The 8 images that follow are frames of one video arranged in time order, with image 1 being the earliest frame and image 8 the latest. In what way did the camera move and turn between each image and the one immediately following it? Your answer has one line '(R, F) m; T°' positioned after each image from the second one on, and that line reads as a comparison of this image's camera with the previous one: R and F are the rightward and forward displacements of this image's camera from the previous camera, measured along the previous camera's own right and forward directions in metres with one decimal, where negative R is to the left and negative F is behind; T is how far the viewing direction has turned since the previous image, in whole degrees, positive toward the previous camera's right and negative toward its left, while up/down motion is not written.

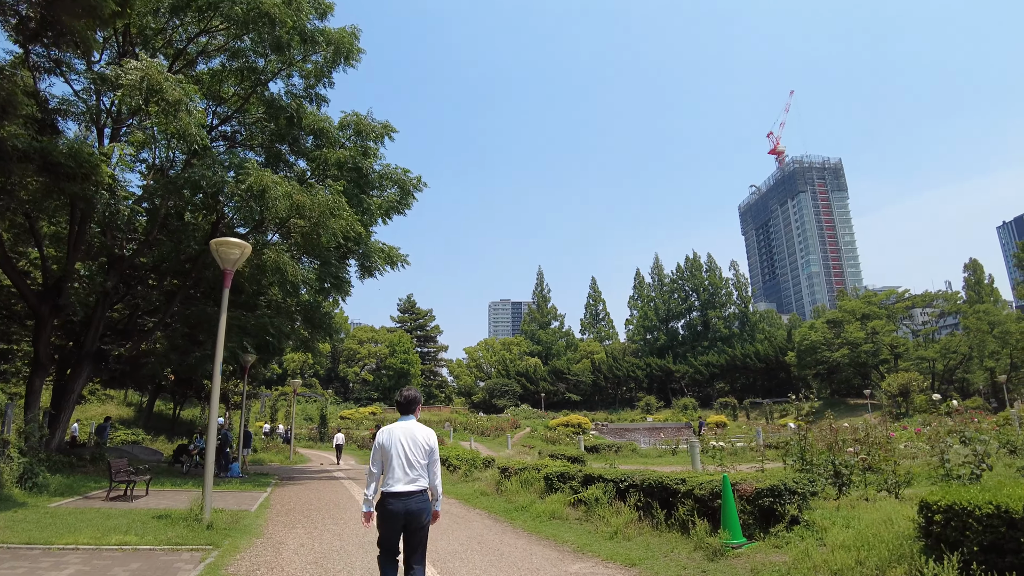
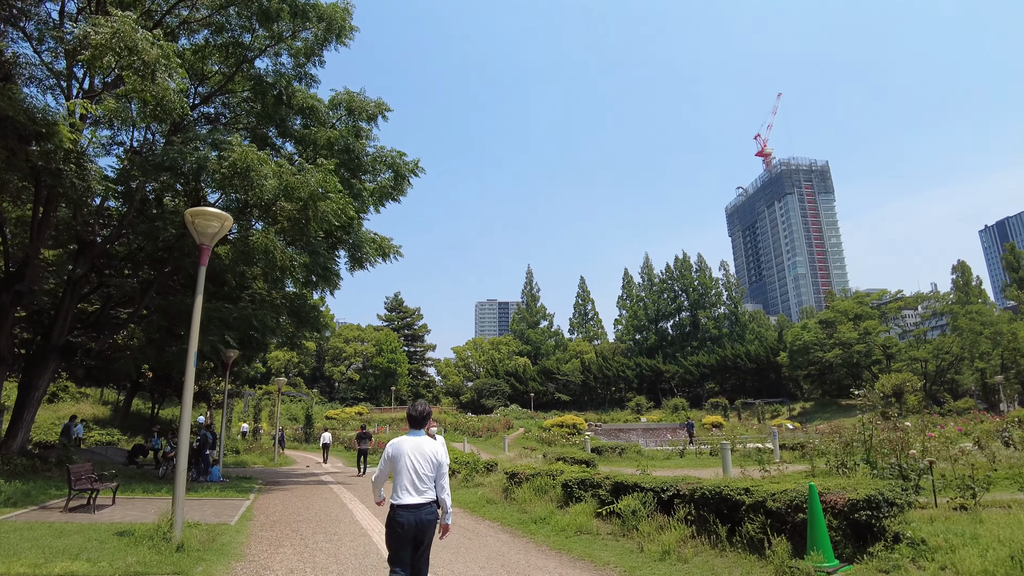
(-0.4, +0.9) m; +1°
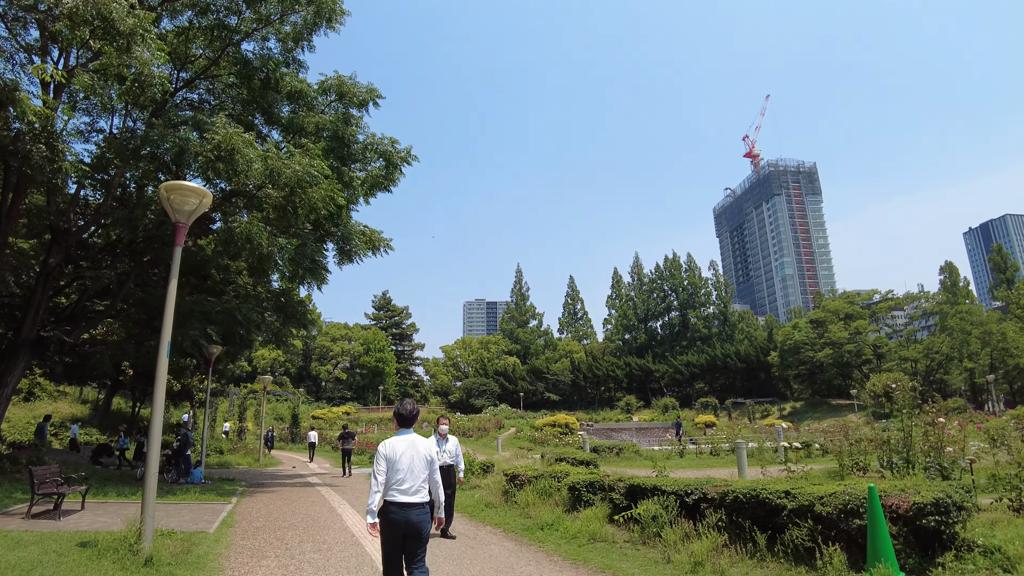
(-0.2, +0.5) m; +1°
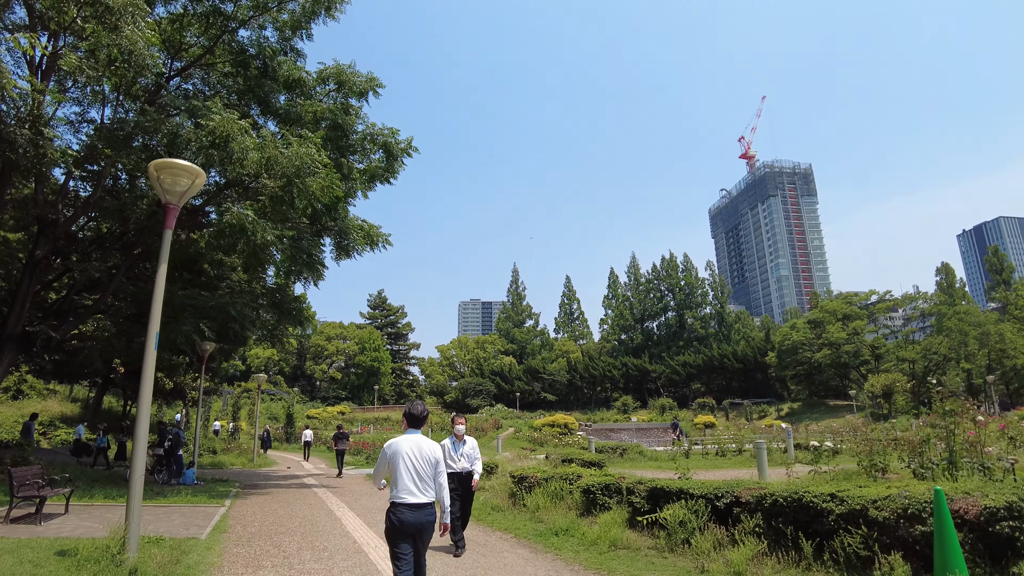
(-0.2, +0.4) m; +1°
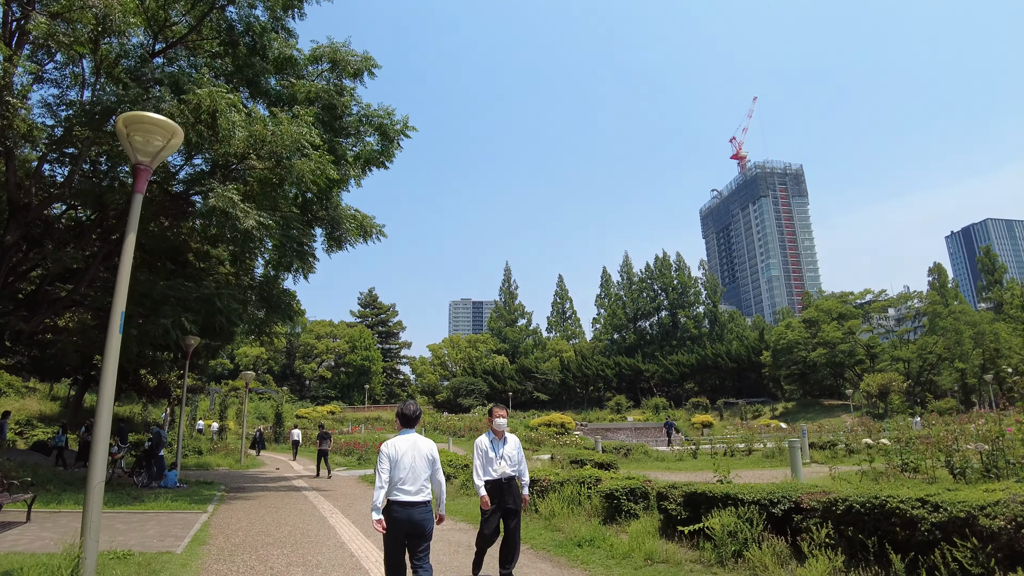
(-0.3, +0.6) m; +1°
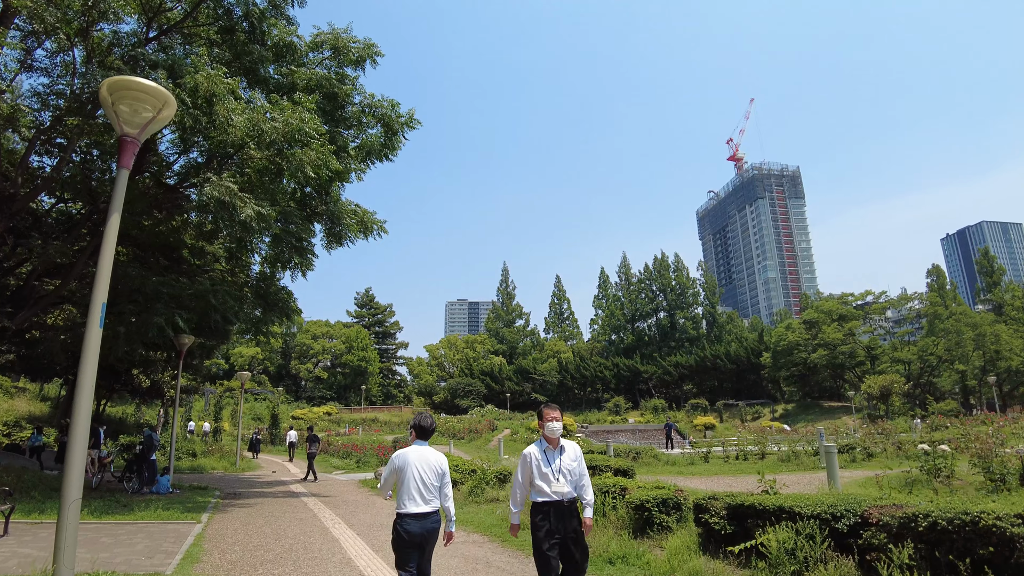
(-0.3, +0.5) m; 0°
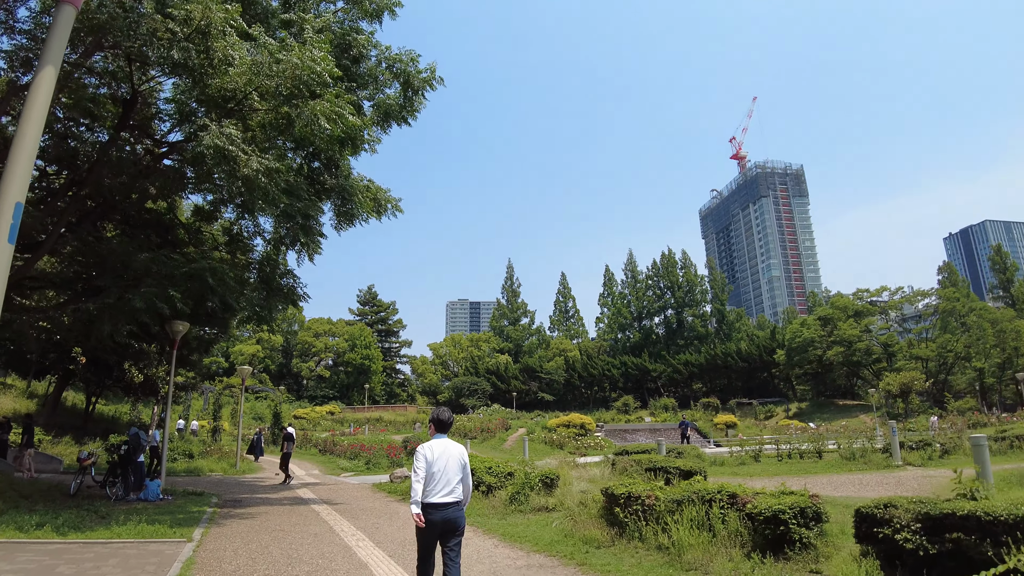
(-0.7, +1.4) m; 0°
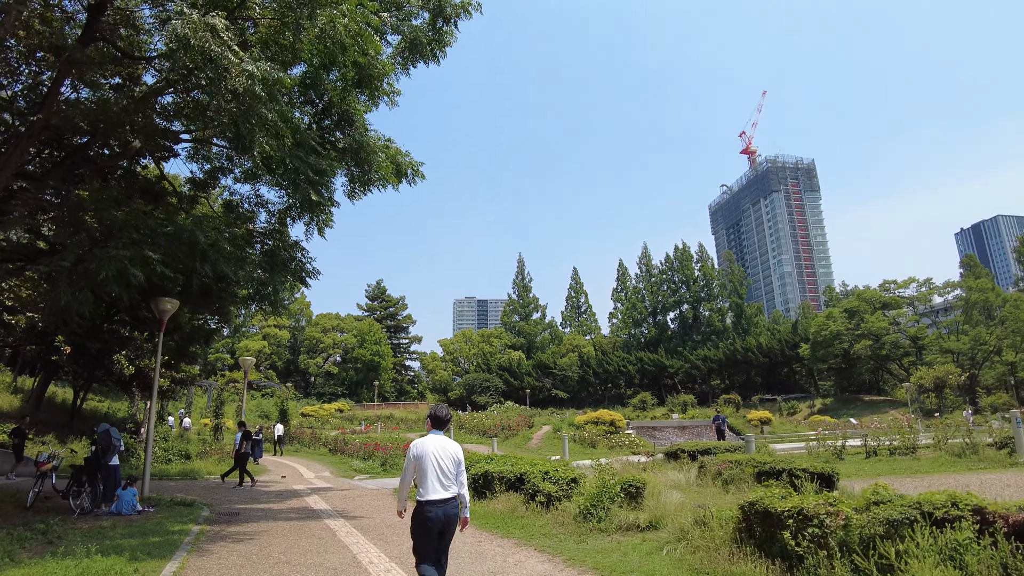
(-0.7, +1.8) m; -1°
